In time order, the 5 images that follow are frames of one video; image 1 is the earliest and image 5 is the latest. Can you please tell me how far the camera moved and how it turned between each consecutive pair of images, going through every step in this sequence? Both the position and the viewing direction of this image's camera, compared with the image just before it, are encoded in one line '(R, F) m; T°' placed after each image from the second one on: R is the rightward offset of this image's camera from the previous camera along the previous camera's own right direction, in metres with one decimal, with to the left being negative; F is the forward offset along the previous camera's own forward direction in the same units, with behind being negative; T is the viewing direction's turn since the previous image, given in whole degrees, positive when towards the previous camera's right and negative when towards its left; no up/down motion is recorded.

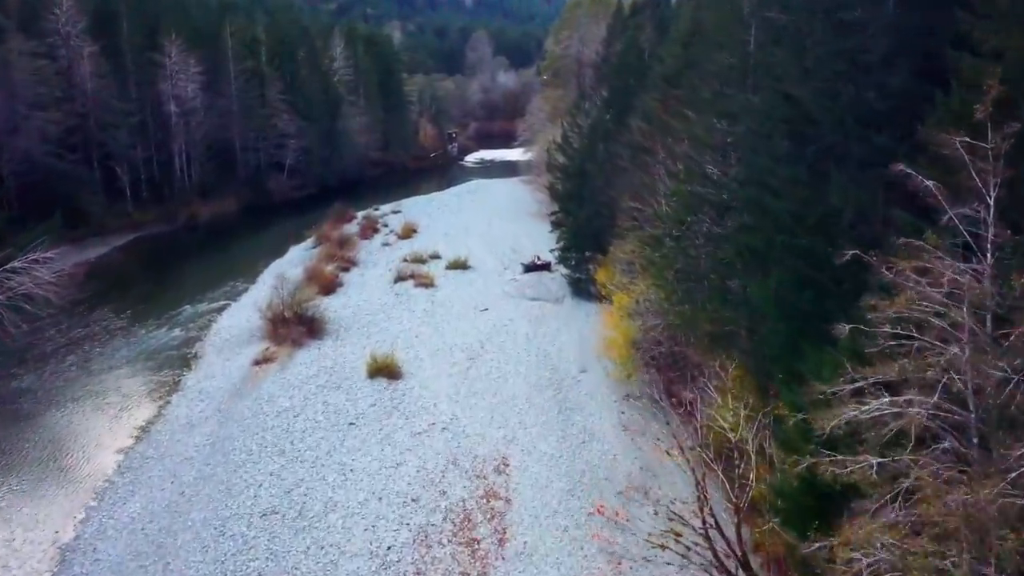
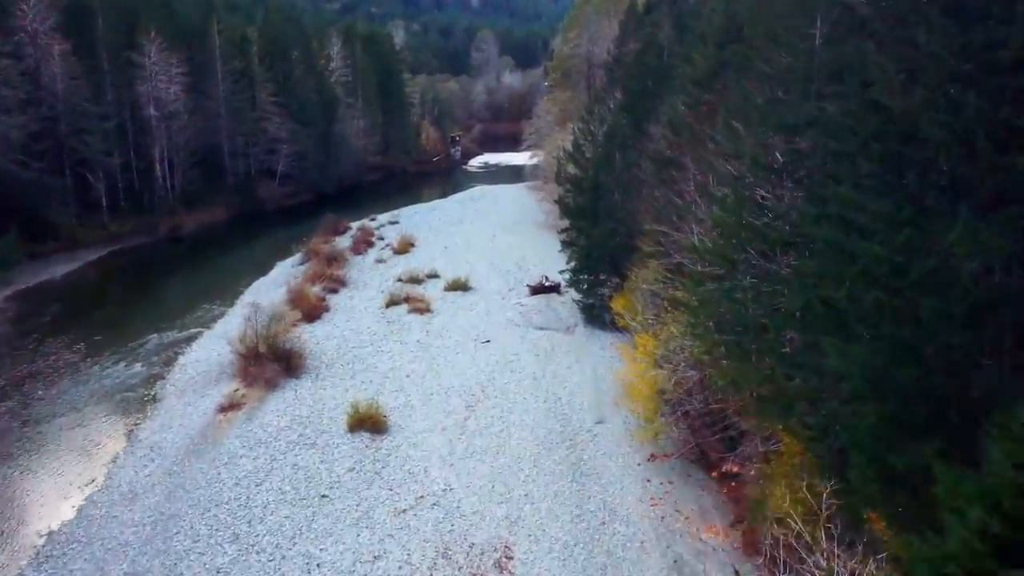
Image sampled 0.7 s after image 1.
(0.0, +3.7) m; 0°
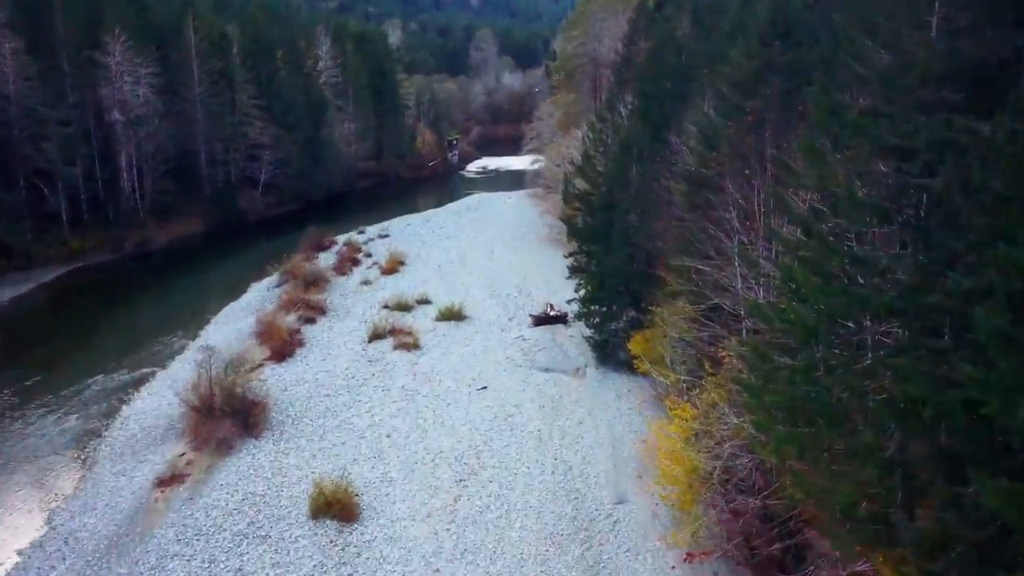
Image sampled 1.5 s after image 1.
(0.0, +4.1) m; 0°
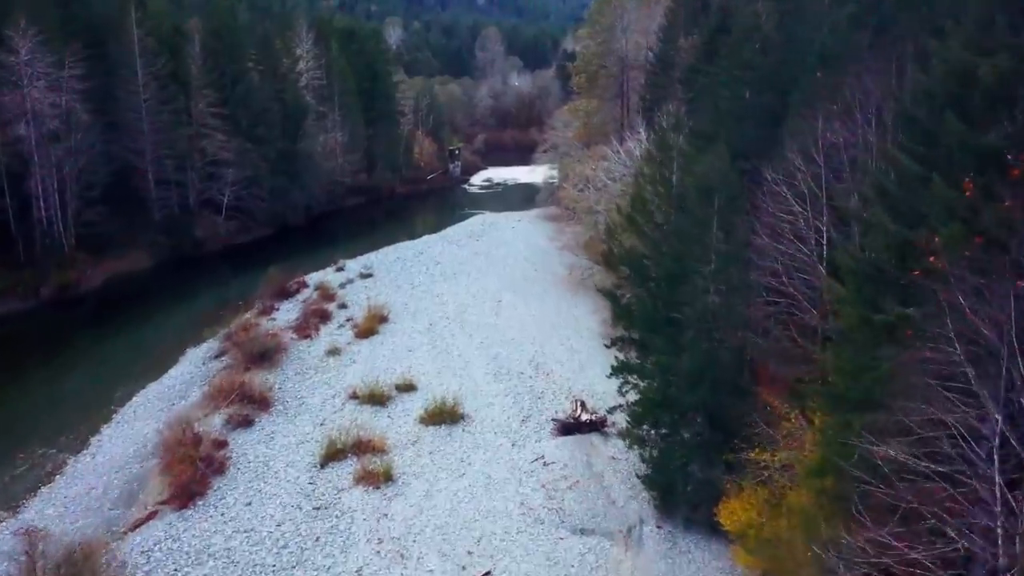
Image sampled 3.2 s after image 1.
(-0.3, +8.9) m; 0°
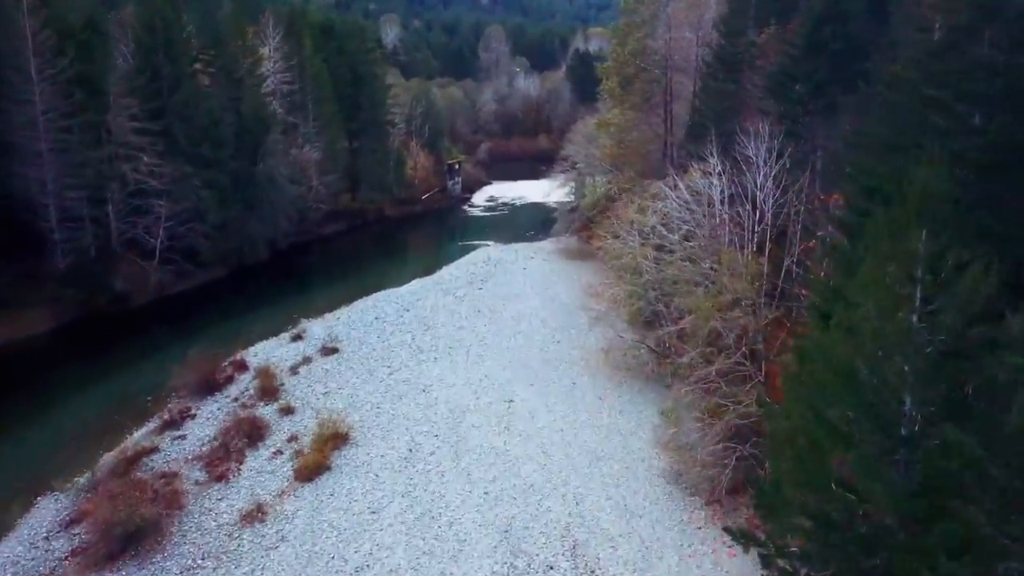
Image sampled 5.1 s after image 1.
(-0.4, +10.2) m; 0°
